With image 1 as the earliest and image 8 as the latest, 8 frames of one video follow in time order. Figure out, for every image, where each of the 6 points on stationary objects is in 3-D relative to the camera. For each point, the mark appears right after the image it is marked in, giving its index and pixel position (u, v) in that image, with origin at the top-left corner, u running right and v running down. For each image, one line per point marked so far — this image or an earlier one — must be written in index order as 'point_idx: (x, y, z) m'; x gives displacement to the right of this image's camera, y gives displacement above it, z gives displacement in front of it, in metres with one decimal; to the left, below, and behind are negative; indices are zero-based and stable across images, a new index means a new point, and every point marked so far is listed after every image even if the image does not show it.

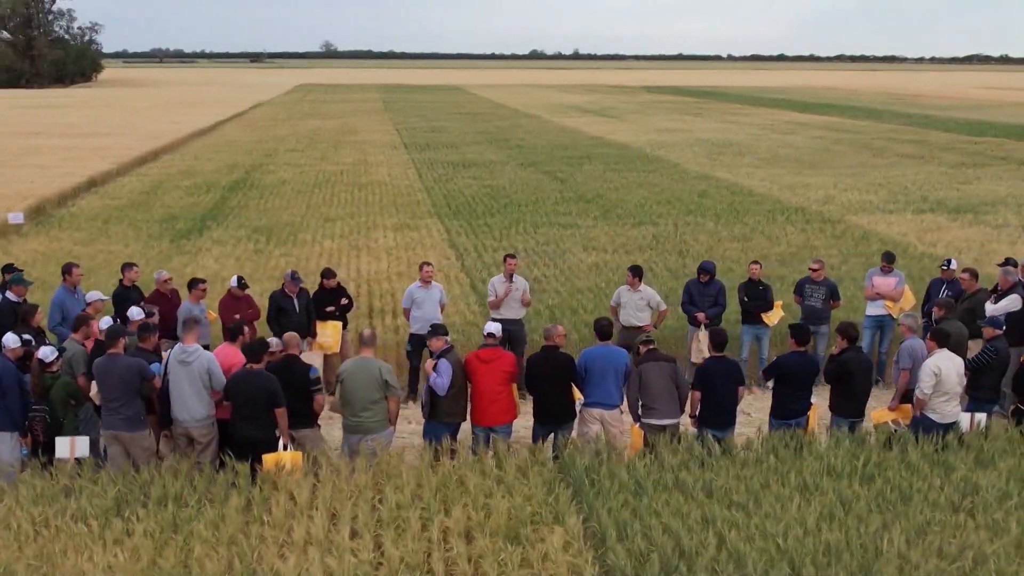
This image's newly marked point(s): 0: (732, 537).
0: (+1.2, -1.4, +8.0) m
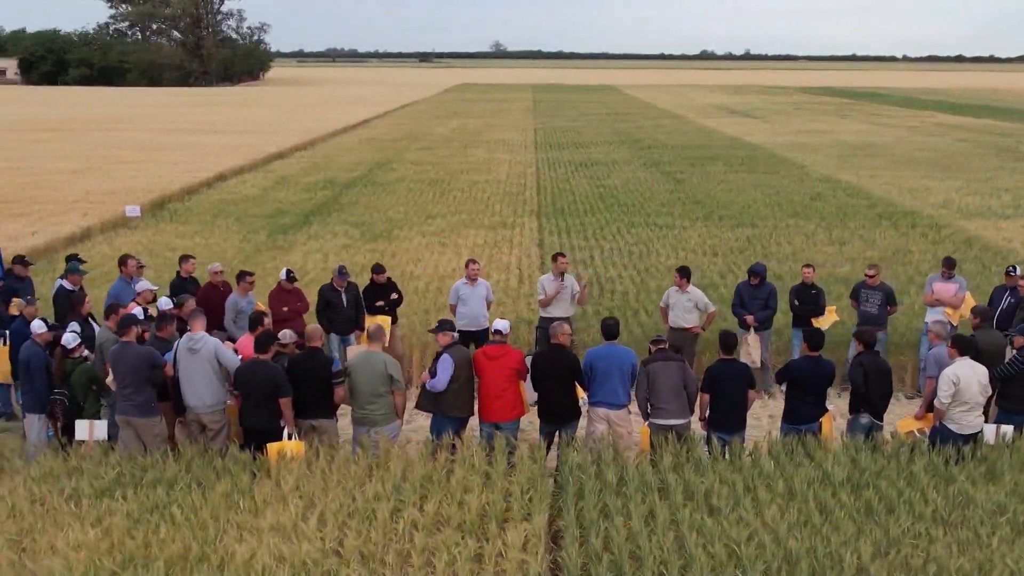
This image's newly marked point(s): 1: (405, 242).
0: (+1.0, -1.4, +7.9) m
1: (-1.4, +0.6, +19.6) m
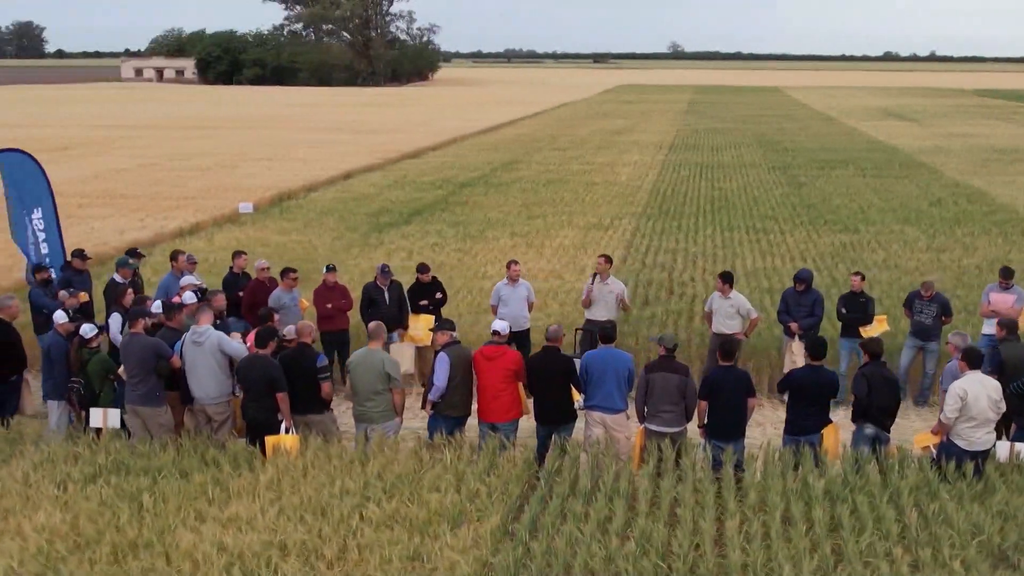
0: (+0.6, -1.4, +7.9) m
1: (-0.2, +0.6, +19.7) m
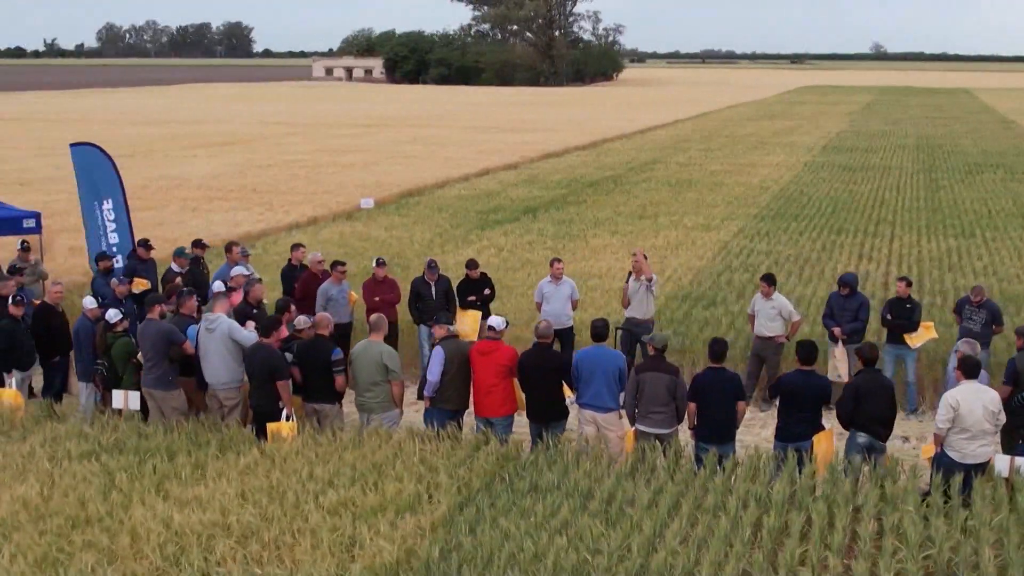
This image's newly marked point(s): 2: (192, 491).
0: (+0.2, -1.4, +7.9) m
1: (+1.1, +0.6, +19.7) m
2: (-1.9, -1.2, +8.9) m
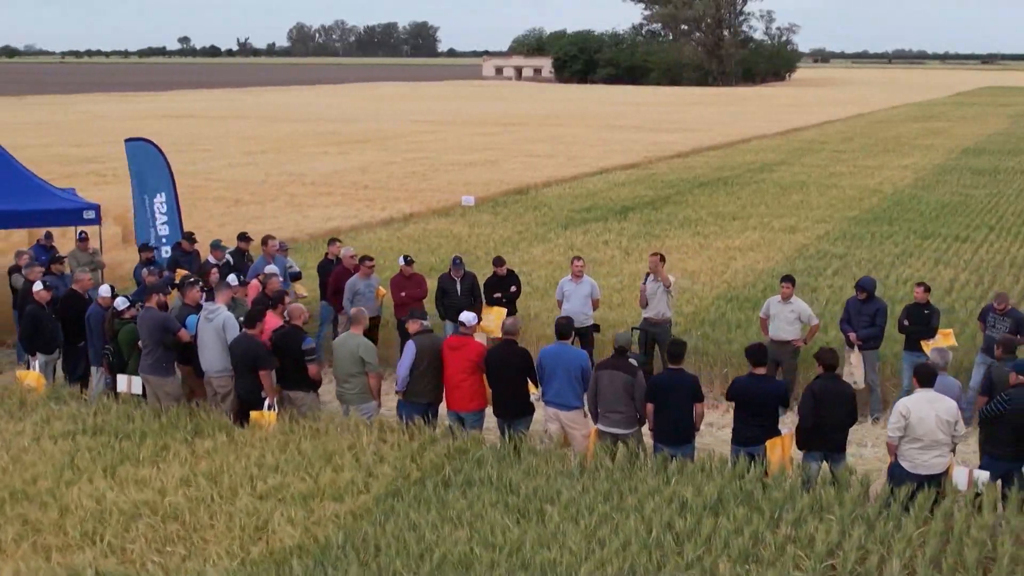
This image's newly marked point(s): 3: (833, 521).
0: (-0.3, -1.4, +8.0) m
1: (+2.1, +0.6, +19.6) m
2: (-2.3, -1.1, +9.3) m
3: (+1.8, -1.3, +8.4) m
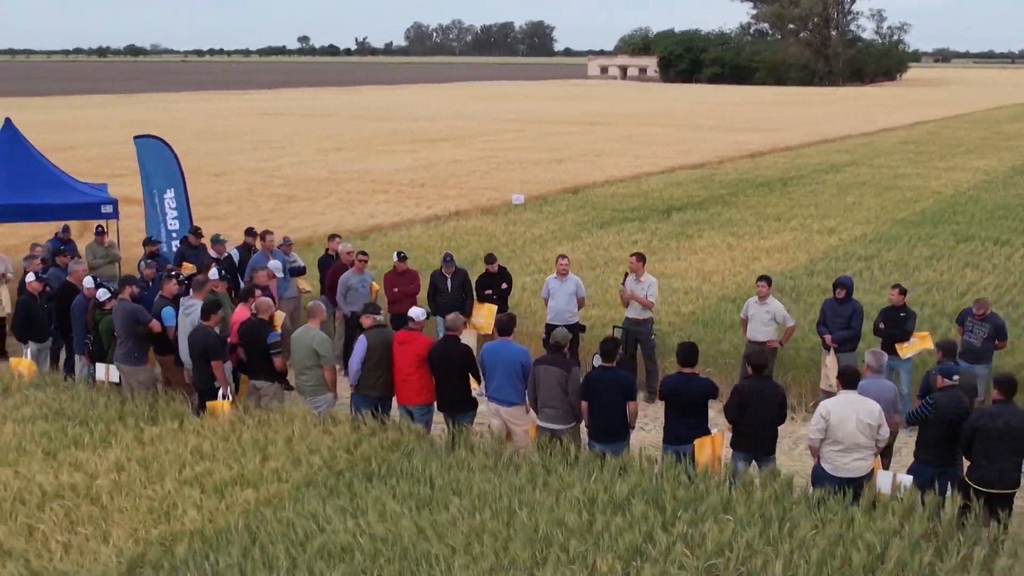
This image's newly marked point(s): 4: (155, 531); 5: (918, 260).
0: (-0.9, -1.3, +8.2) m
1: (+2.5, +0.6, +19.6) m
2: (-2.8, -1.1, +9.6) m
3: (+1.2, -1.3, +8.4) m
4: (-2.0, -1.3, +8.3) m
5: (+4.9, +0.3, +17.9) m
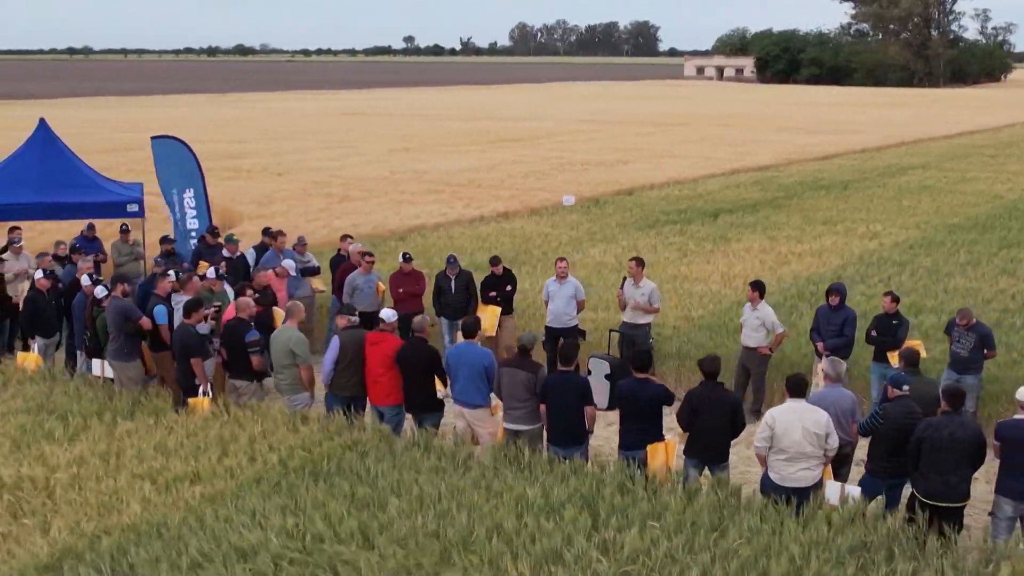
0: (-1.3, -1.3, +8.3) m
1: (+2.9, +0.6, +19.4) m
2: (-3.1, -1.1, +9.9) m
3: (+0.8, -1.4, +8.3) m
4: (-2.4, -1.3, +8.5) m
5: (+5.2, +0.3, +17.6) m
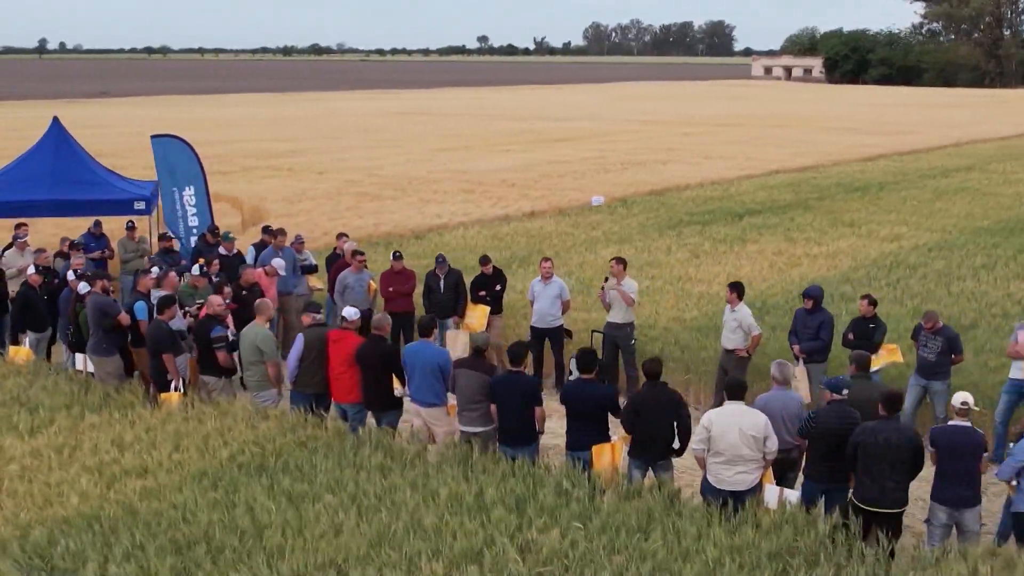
0: (-1.8, -1.3, +8.4) m
1: (+3.1, +0.5, +19.3) m
2: (-3.4, -1.0, +10.1) m
3: (+0.4, -1.4, +8.3) m
4: (-2.8, -1.3, +8.6) m
5: (+5.3, +0.2, +17.3) m
